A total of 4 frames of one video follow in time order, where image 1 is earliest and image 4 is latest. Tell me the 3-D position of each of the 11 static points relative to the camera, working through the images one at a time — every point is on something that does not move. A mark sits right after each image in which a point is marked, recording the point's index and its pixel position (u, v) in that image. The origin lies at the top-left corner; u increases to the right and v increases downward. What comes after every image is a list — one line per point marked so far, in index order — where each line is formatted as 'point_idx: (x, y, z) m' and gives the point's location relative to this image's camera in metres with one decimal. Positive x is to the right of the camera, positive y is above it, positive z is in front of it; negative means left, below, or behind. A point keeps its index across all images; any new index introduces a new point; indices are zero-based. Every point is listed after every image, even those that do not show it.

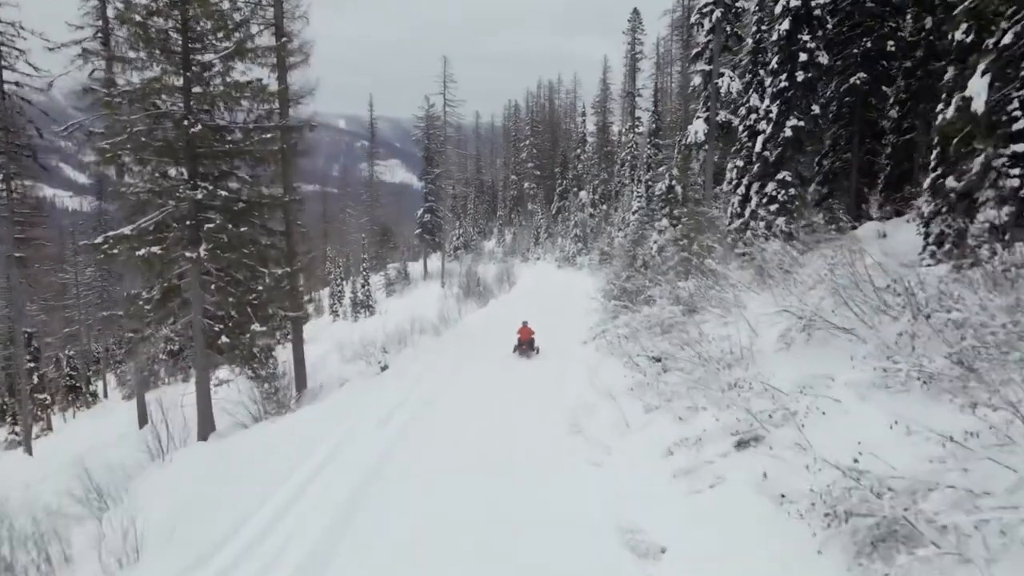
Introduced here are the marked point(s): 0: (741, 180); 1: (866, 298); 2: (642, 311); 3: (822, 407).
0: (+5.1, +2.4, +15.9) m
1: (+3.2, -0.1, +6.5) m
2: (+2.1, -0.4, +11.8) m
3: (+2.2, -0.8, +5.0) m
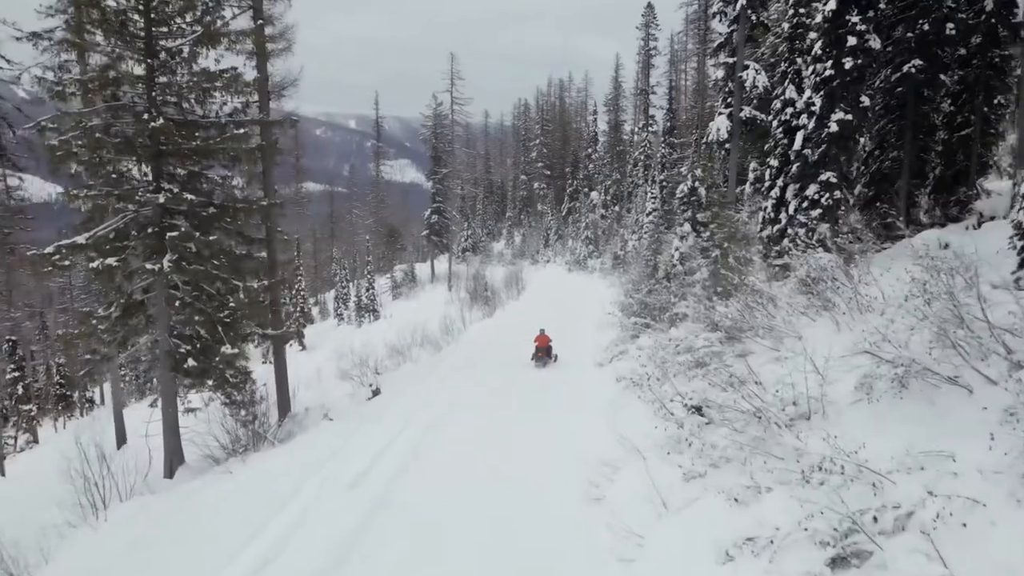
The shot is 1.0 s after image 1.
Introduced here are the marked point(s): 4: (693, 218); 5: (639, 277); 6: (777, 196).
0: (+5.2, +2.1, +14.3) m
1: (+3.2, -0.4, +4.9) m
2: (+2.2, -0.7, +10.2) m
3: (+2.2, -1.1, +3.5) m
4: (+4.3, +1.8, +17.0) m
5: (+3.4, +0.2, +18.9) m
6: (+5.0, +1.8, +13.6) m
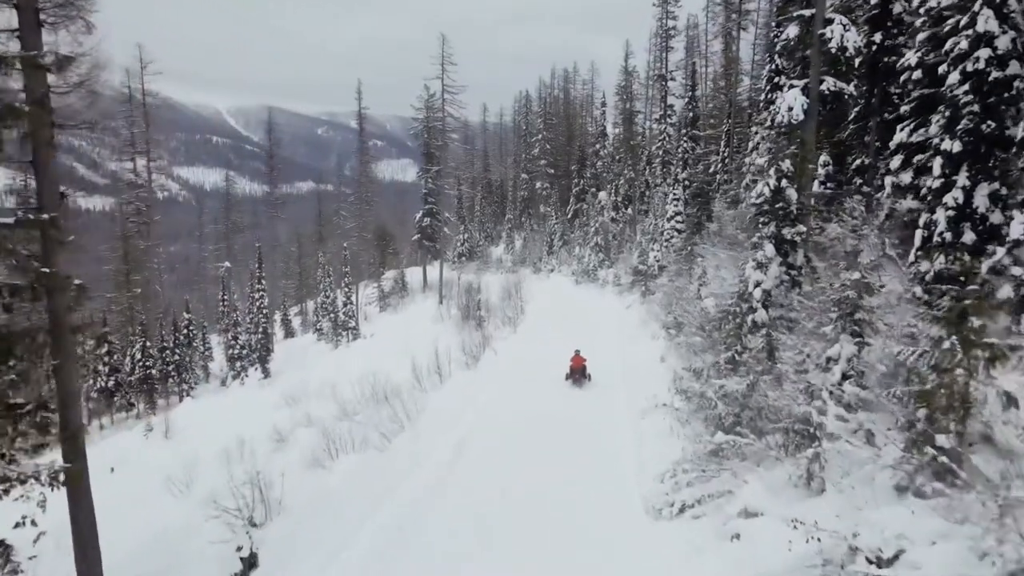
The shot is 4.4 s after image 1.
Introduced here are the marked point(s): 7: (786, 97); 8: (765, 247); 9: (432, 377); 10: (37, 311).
0: (+5.1, +1.3, +8.5) m
1: (+3.0, -1.2, -0.9) m
2: (+2.1, -1.5, +4.4) m
3: (+2.0, -1.9, -2.3) m
4: (+4.1, +0.9, +11.2) m
5: (+3.3, -0.6, +13.1) m
6: (+4.9, +0.9, +7.8) m
7: (+5.7, +4.0, +15.1) m
8: (+3.9, +0.6, +10.9) m
9: (-2.0, -2.1, +16.1) m
10: (-4.5, -0.2, +6.9) m
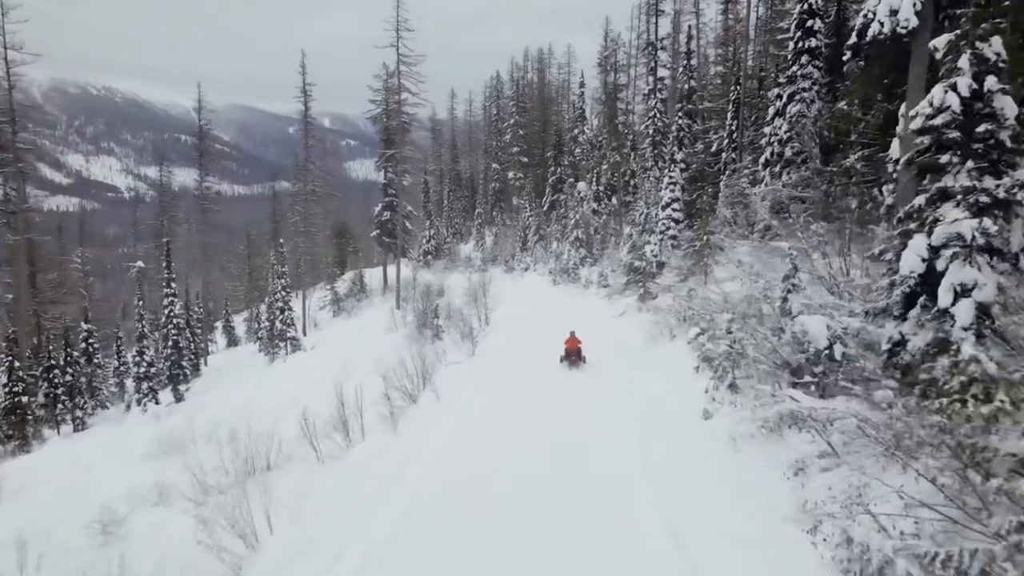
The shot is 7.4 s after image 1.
0: (+4.6, +1.2, +2.9) m
1: (+2.9, -1.3, -6.5) m
2: (+1.7, -1.6, -1.3) m
3: (+1.9, -2.0, -8.0) m
4: (+3.6, +0.9, +5.5) m
5: (+2.7, -0.7, +7.4) m
6: (+4.4, +0.9, +2.2) m
7: (+5.0, +3.9, +9.5) m
8: (+3.3, +0.5, +5.3) m
9: (-2.7, -2.2, +10.2) m
10: (-4.9, -0.3, +1.0) m
